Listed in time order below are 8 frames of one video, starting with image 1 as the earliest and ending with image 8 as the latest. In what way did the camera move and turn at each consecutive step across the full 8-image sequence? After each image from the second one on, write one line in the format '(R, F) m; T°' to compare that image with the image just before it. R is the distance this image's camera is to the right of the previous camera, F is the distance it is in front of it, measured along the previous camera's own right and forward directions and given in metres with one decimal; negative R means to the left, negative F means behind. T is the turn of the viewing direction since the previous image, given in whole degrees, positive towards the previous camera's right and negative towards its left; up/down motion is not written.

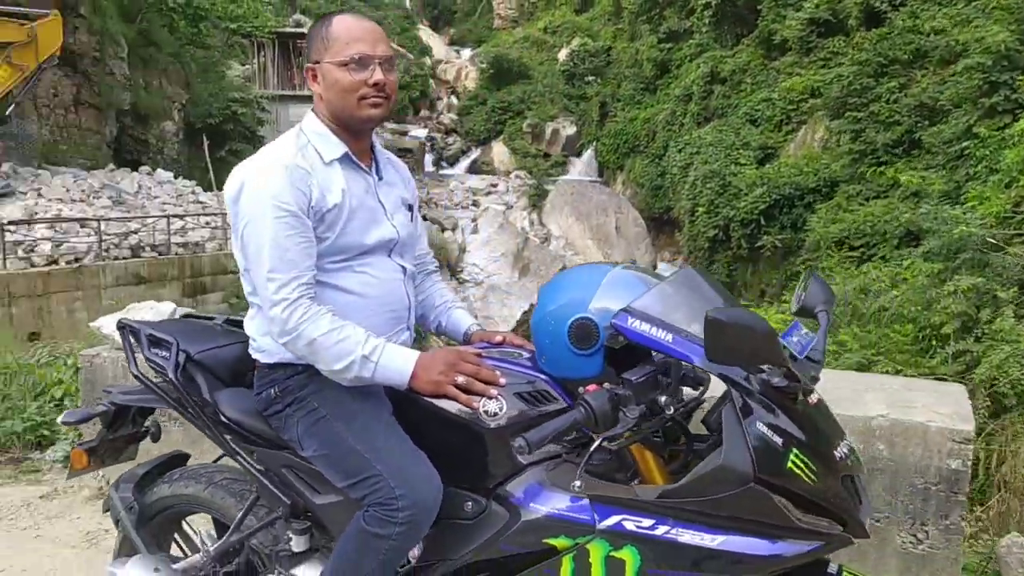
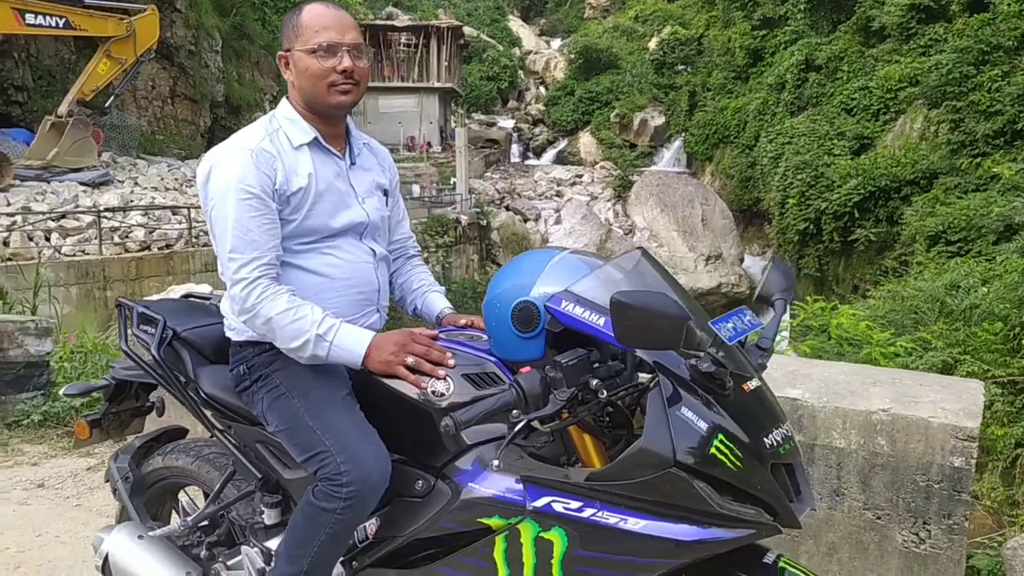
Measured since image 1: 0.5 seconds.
(+0.3, 0.0) m; -5°
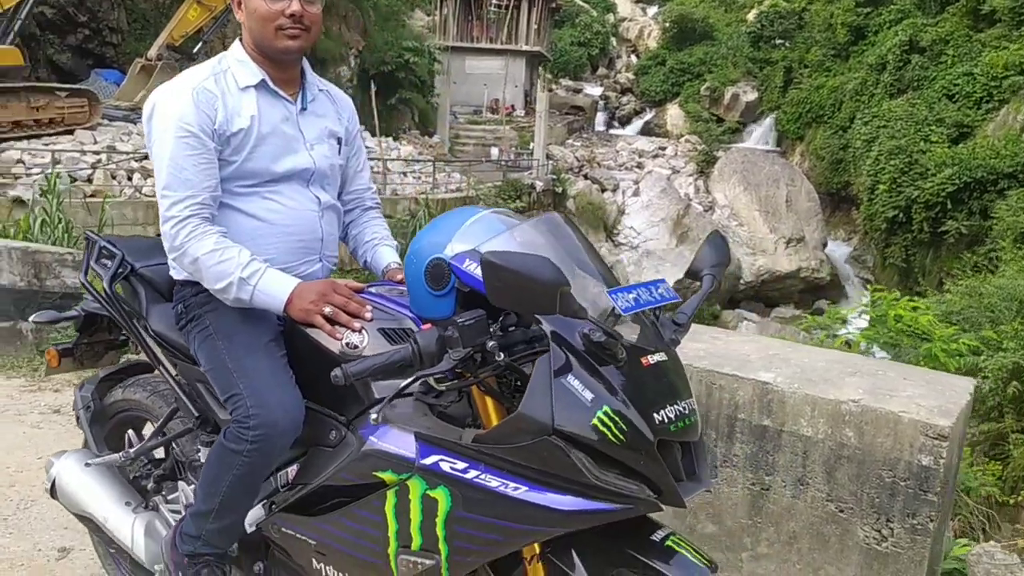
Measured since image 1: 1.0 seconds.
(+0.3, 0.0) m; -5°
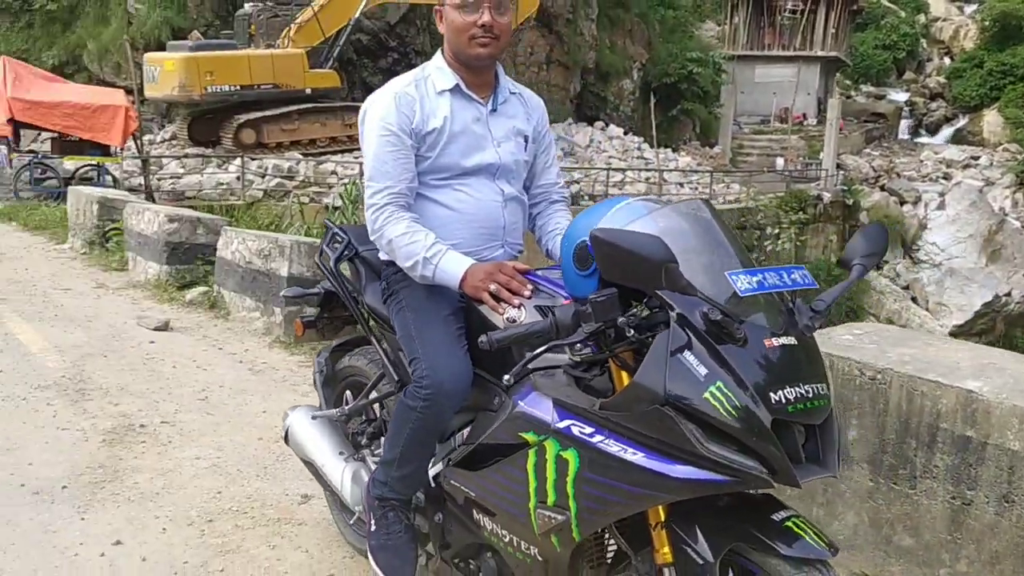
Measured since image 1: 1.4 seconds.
(+0.3, -0.1) m; -17°
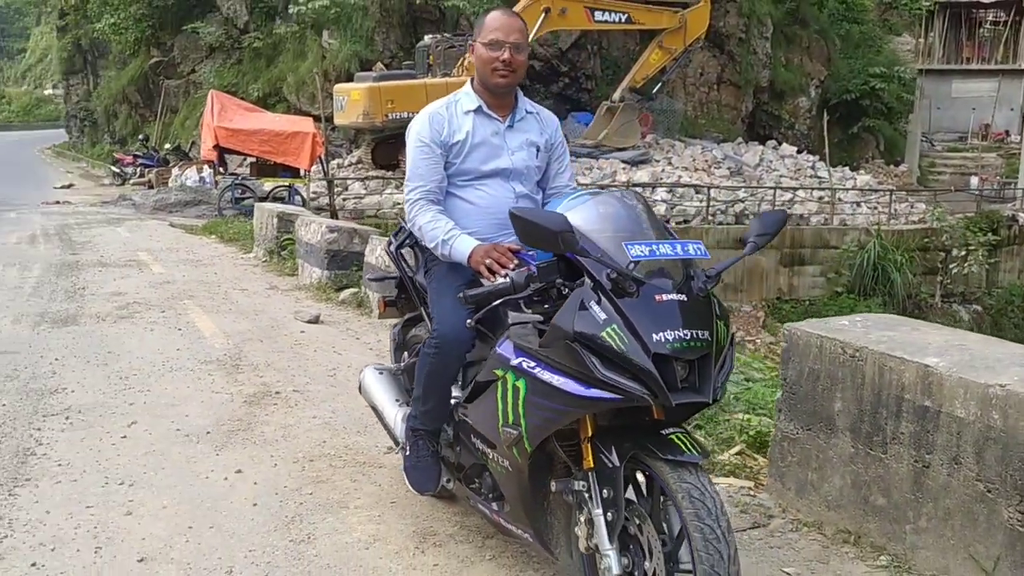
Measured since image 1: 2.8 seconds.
(+0.6, -0.6) m; -11°
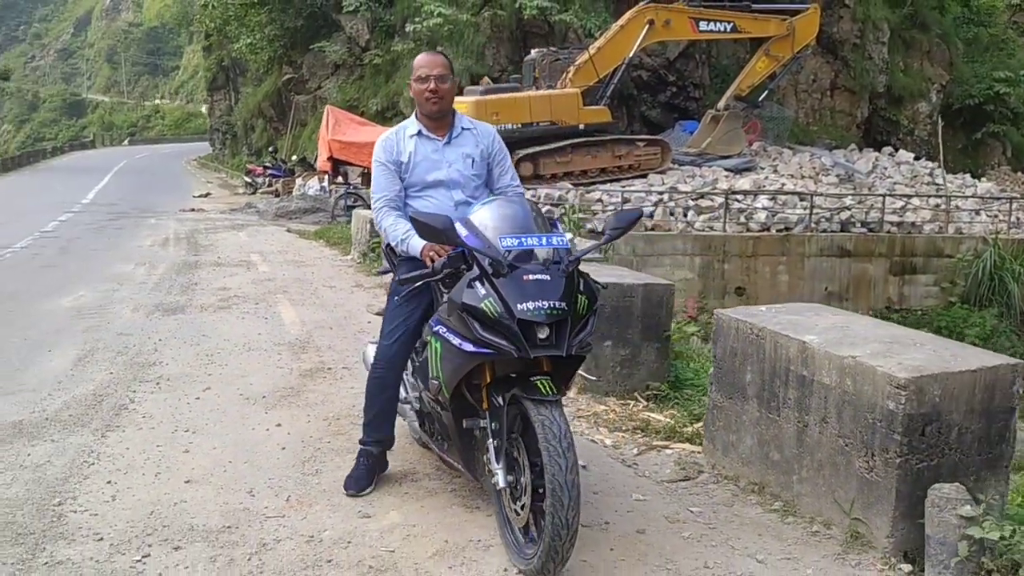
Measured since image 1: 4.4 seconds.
(+0.7, -0.7) m; -8°
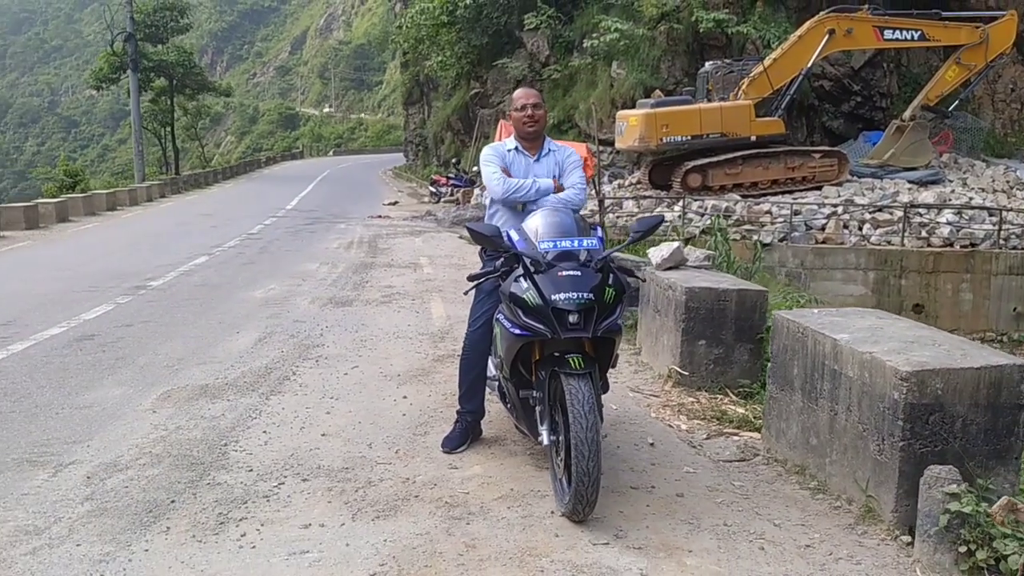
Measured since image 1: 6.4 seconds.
(+0.6, -0.7) m; -11°
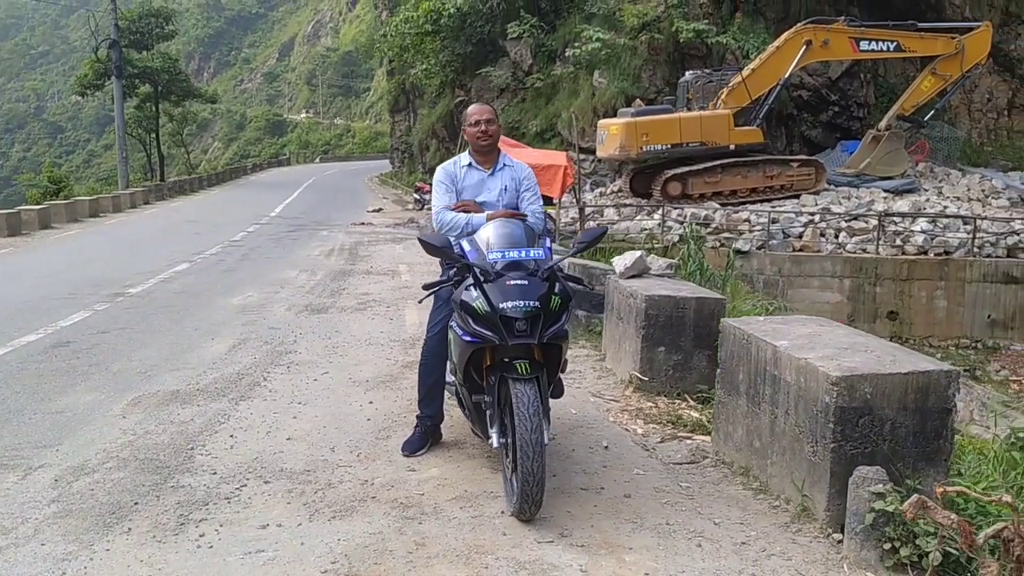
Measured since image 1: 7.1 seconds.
(+0.2, -0.2) m; +1°
